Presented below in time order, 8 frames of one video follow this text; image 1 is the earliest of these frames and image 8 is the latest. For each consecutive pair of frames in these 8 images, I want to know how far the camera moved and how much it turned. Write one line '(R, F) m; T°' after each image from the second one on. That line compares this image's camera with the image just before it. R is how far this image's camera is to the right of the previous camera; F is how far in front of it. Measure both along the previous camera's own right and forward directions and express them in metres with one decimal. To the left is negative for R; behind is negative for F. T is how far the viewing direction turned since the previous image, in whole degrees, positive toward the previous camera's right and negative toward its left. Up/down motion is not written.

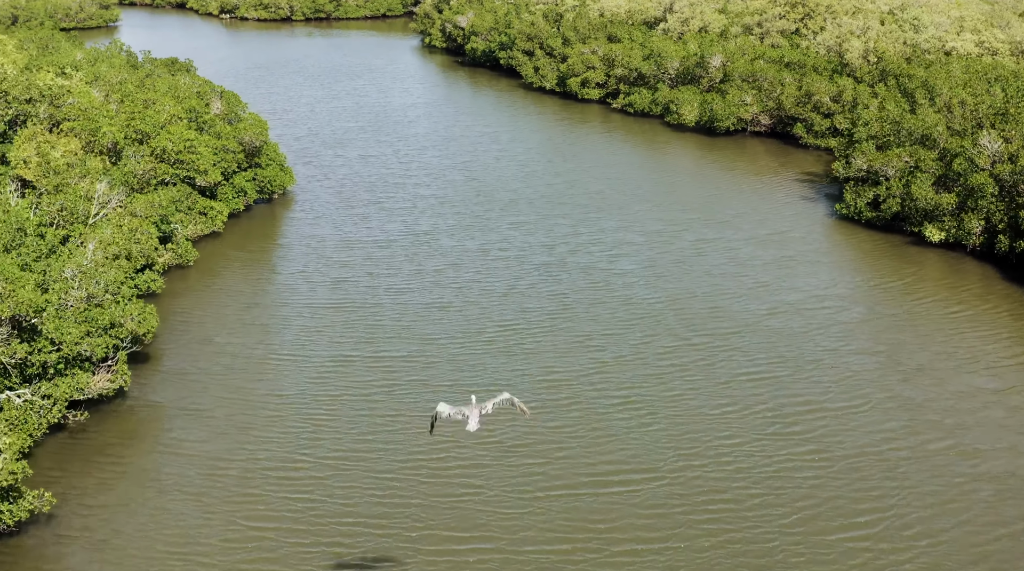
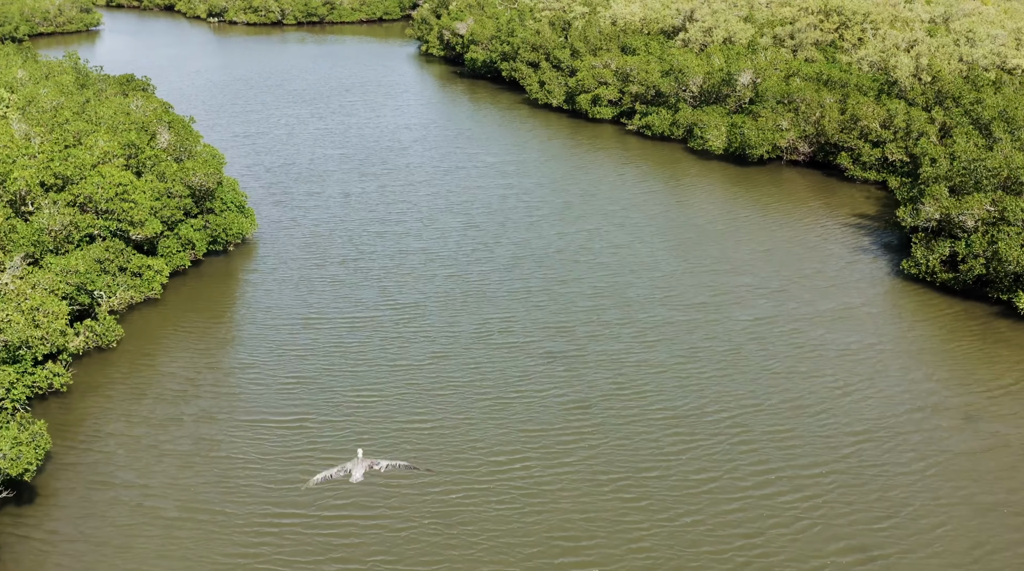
(-0.1, +13.9) m; 0°
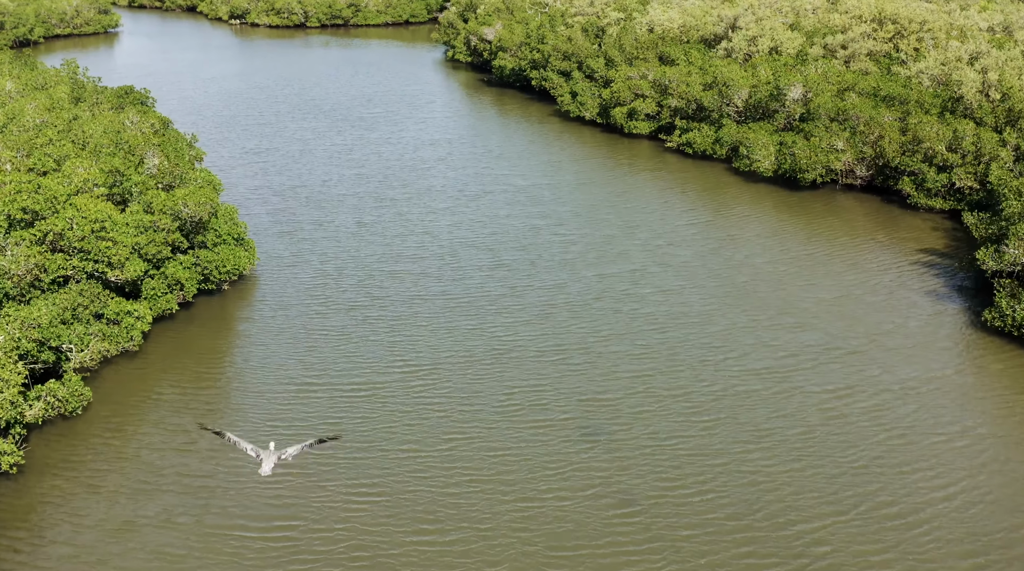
(-0.2, +8.1) m; -1°
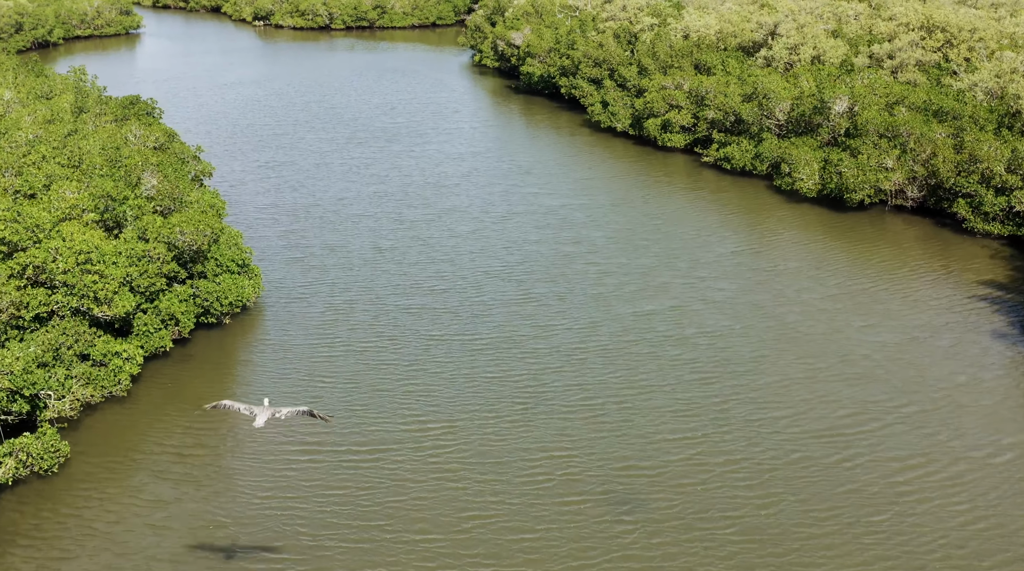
(0.0, +5.4) m; -1°
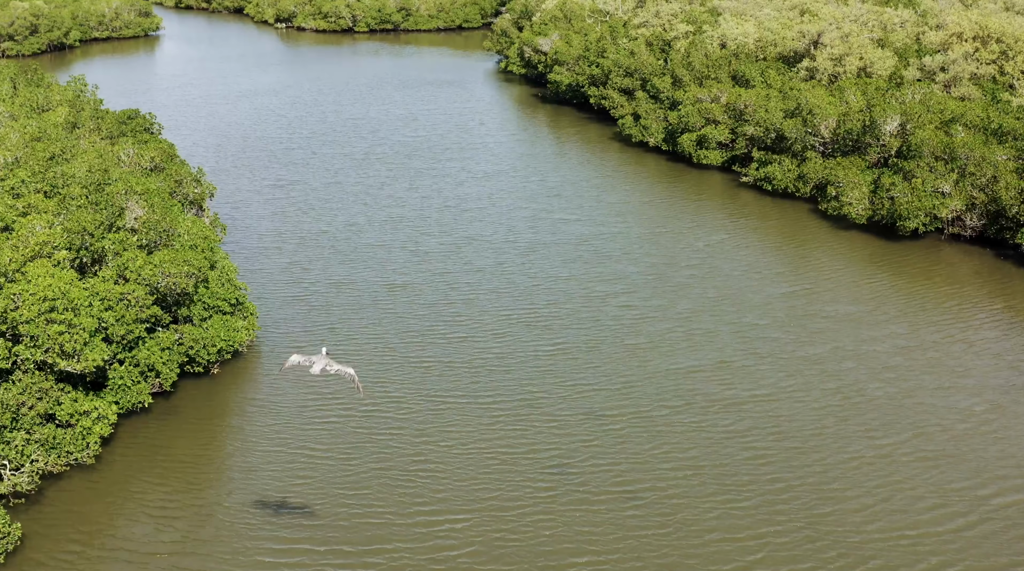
(+0.1, +6.4) m; -1°
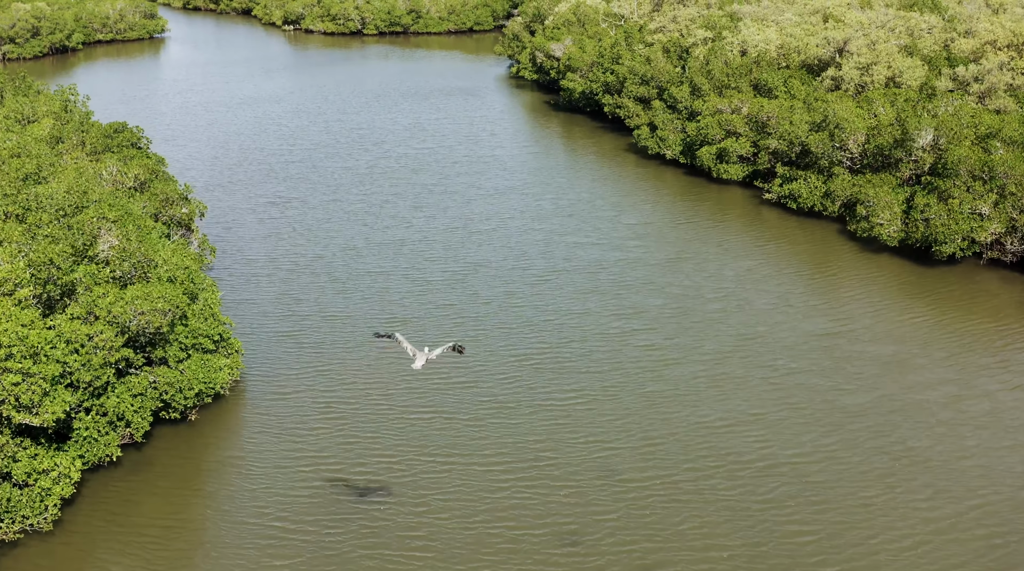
(+0.2, +4.9) m; -1°
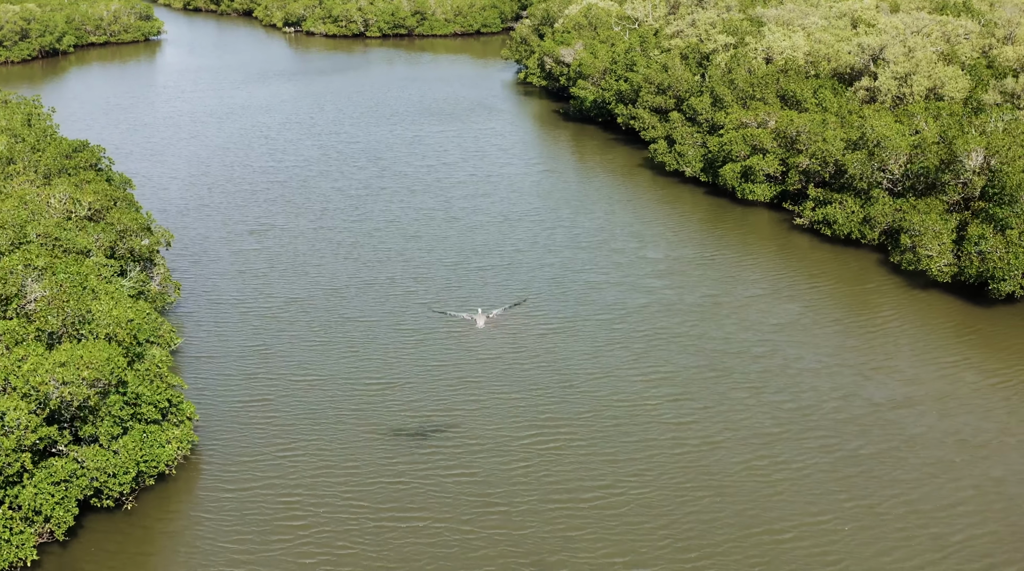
(+0.2, +8.2) m; 0°
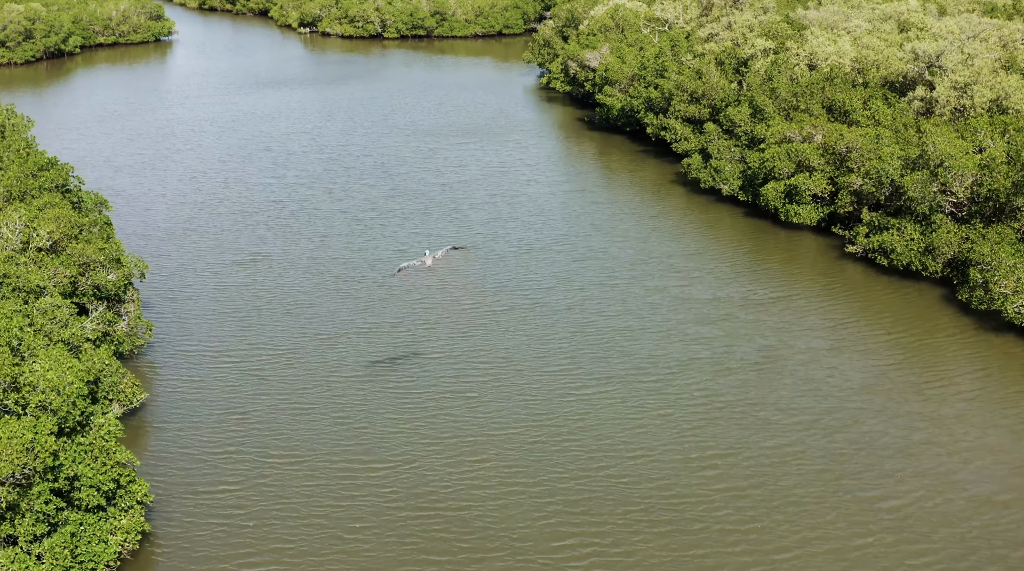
(+0.1, +8.0) m; -1°
